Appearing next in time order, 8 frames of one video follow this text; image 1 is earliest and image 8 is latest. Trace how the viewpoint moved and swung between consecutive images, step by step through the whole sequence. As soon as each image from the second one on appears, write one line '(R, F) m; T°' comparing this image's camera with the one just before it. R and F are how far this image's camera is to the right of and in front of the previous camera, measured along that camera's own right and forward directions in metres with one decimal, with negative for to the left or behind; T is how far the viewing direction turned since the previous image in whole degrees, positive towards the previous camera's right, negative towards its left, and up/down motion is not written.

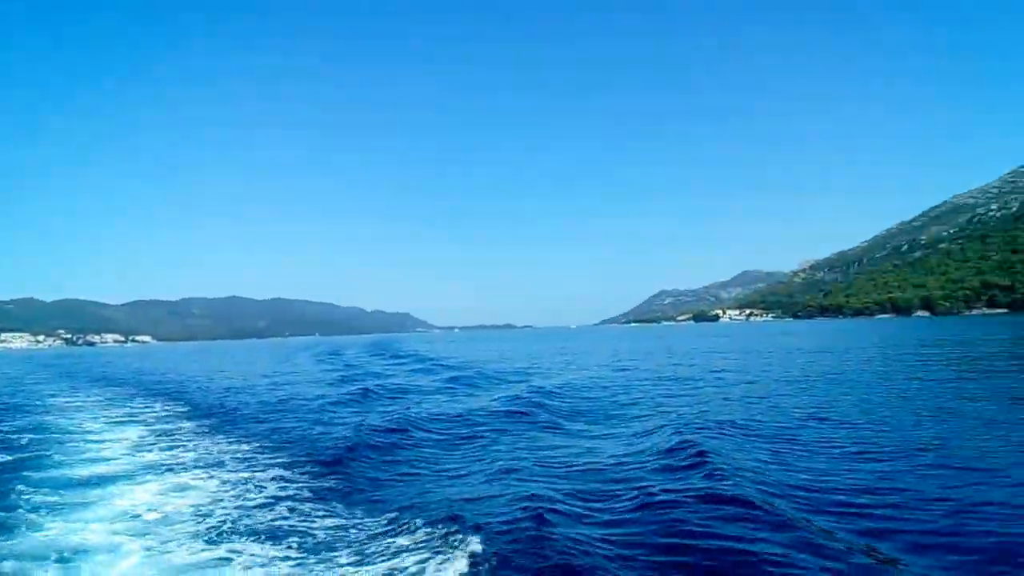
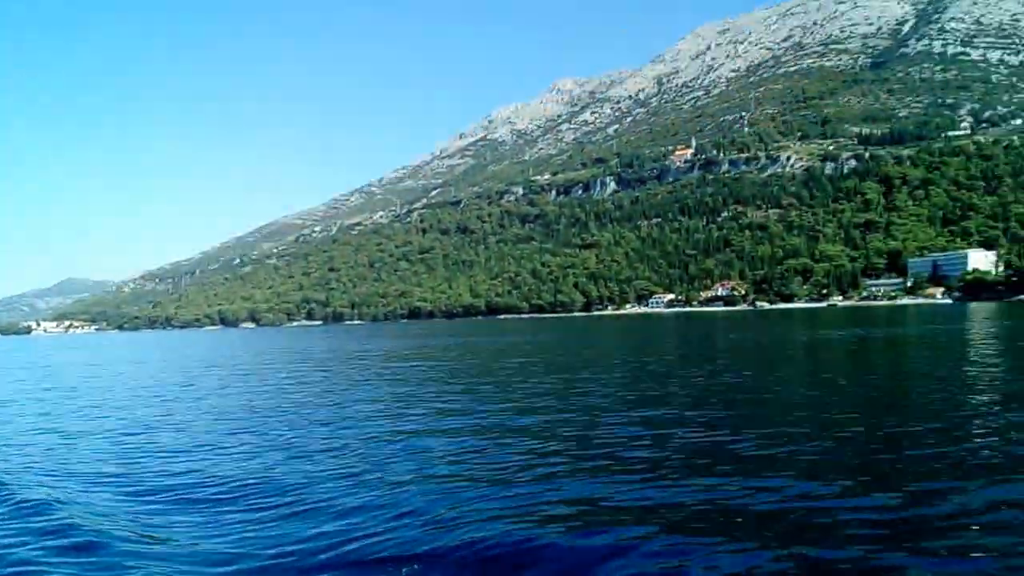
(+12.2, -2.4) m; +12°
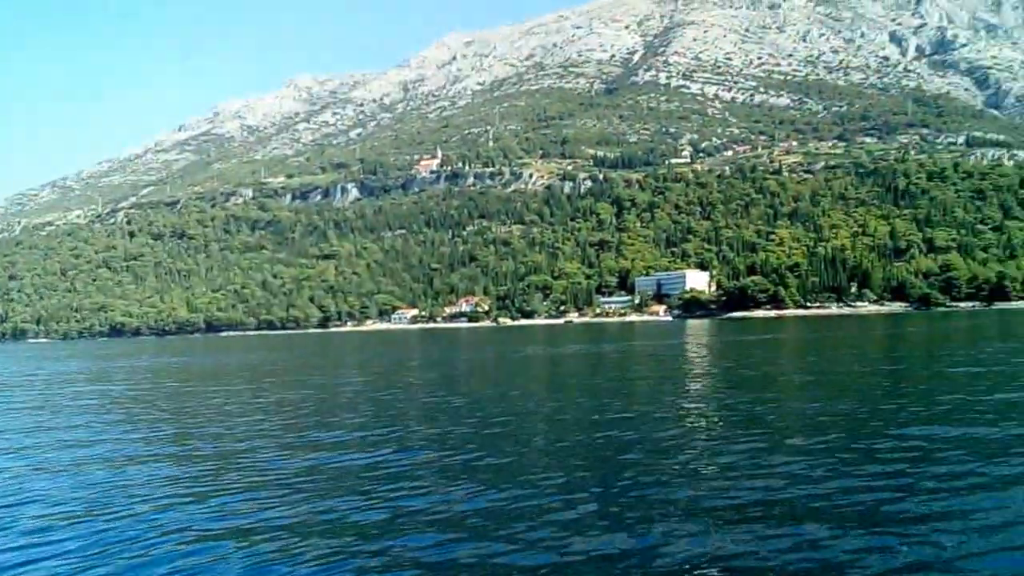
(+0.9, +14.3) m; +17°
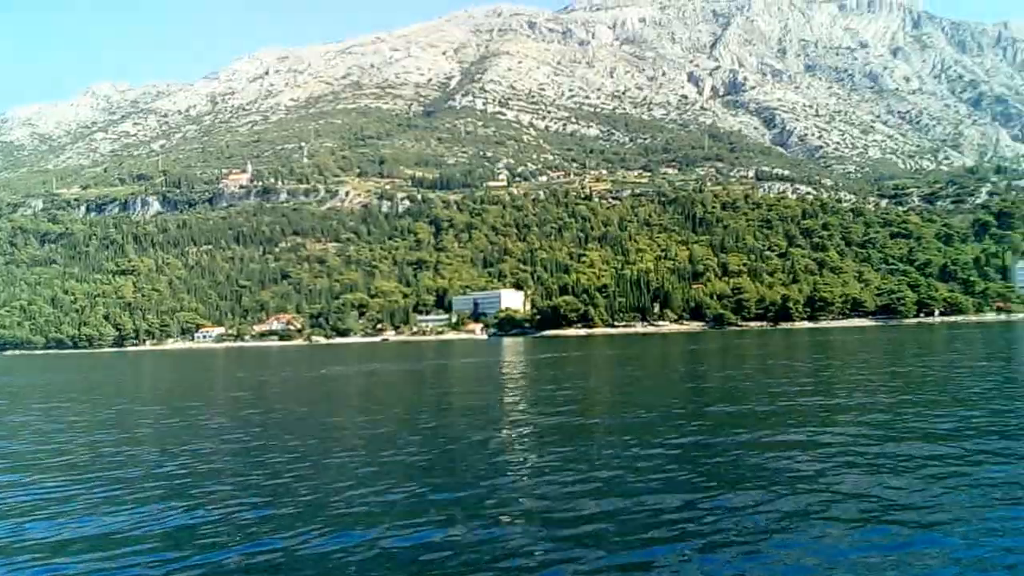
(+0.8, -3.1) m; +12°
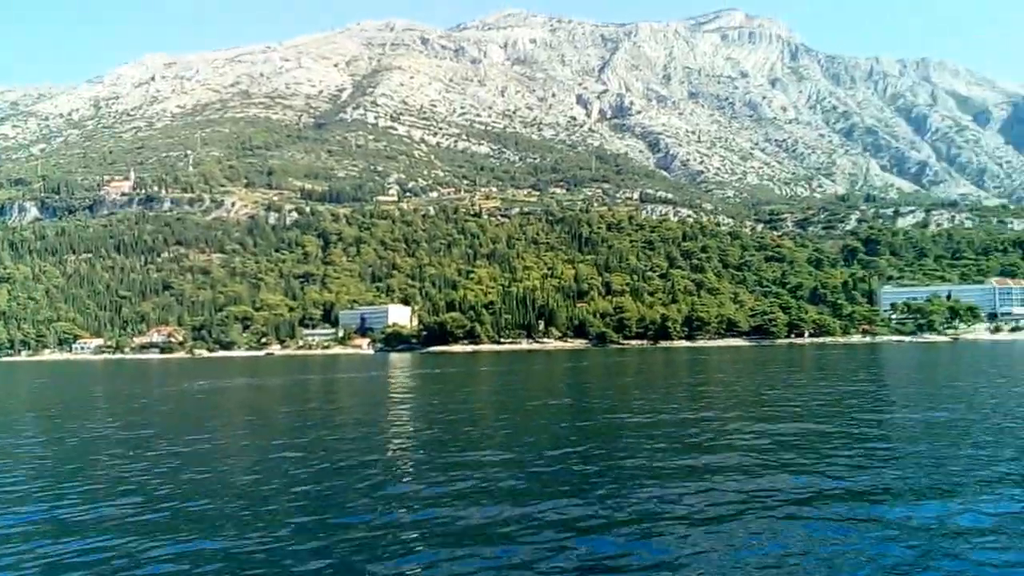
(-0.6, -4.1) m; +7°
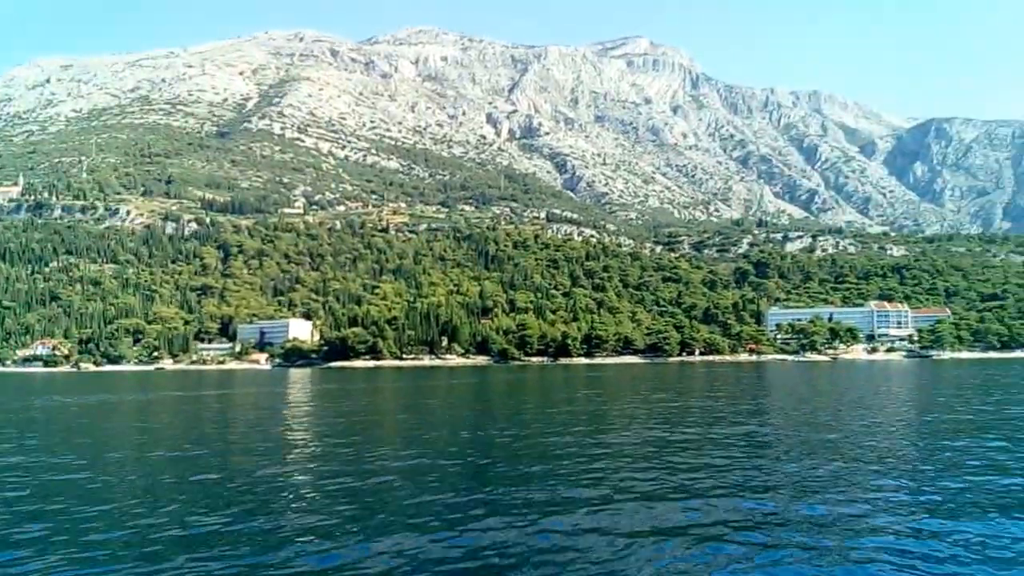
(+1.8, -6.0) m; +6°
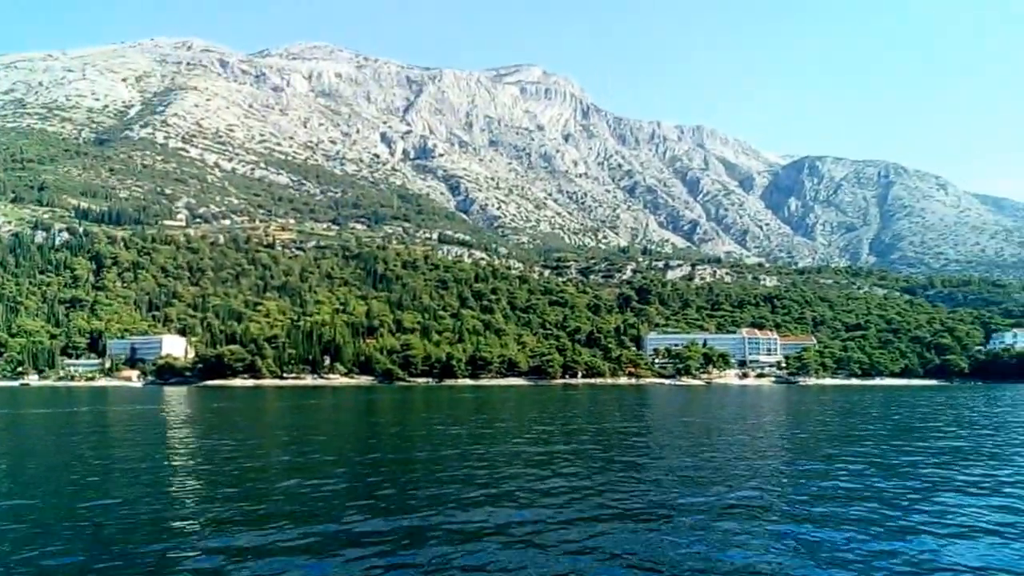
(+2.4, -1.1) m; +7°
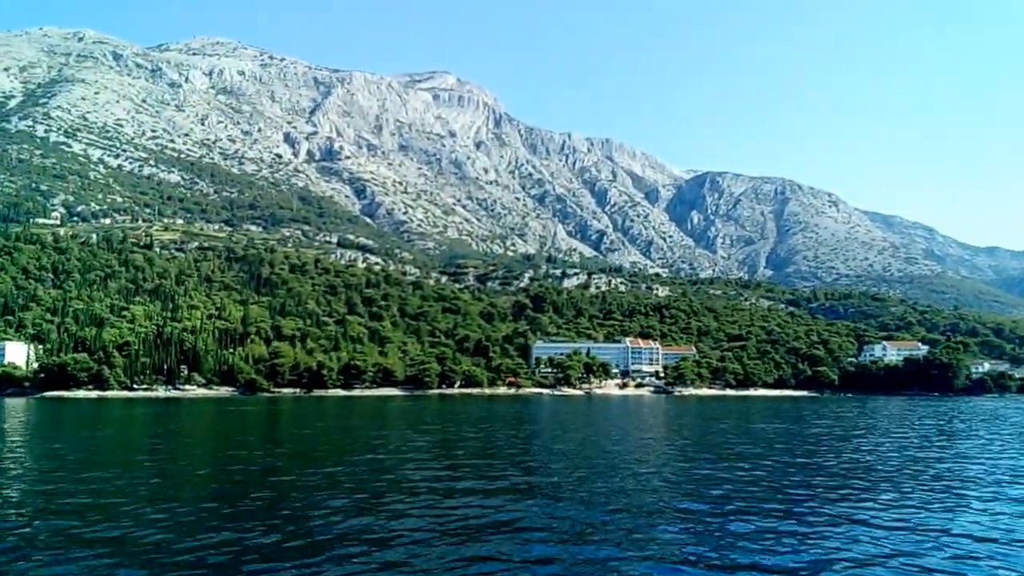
(+15.3, +13.3) m; +6°
